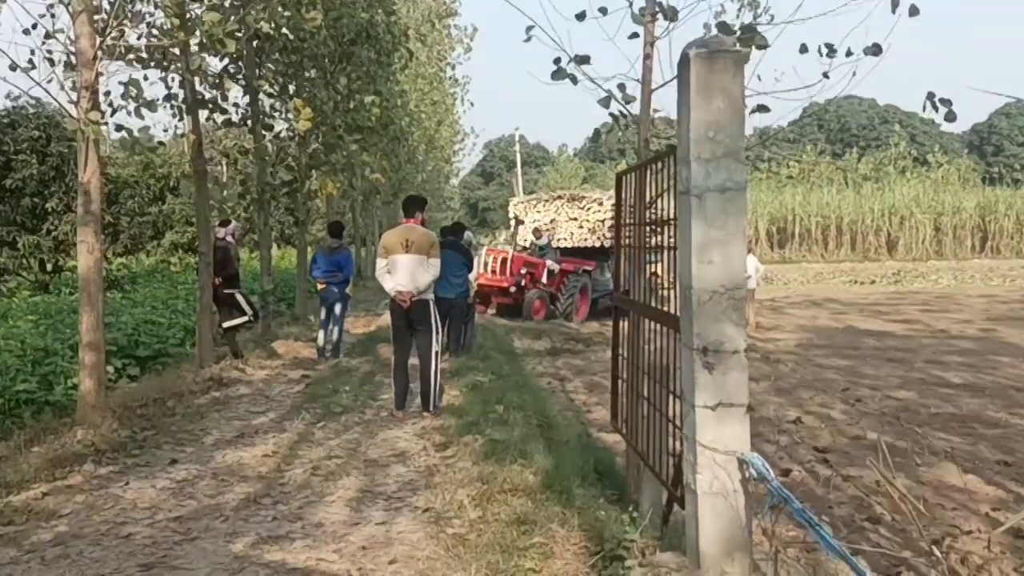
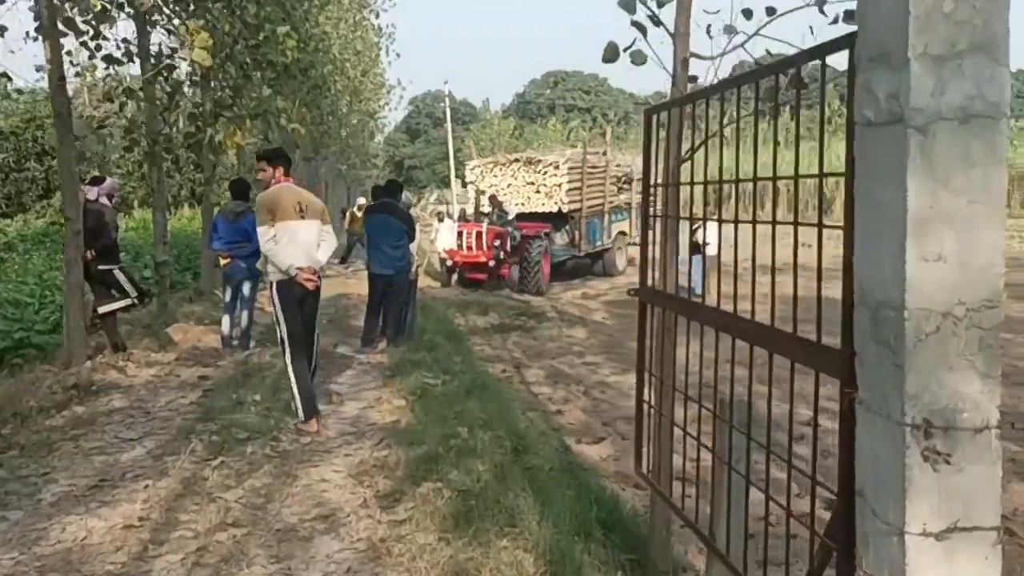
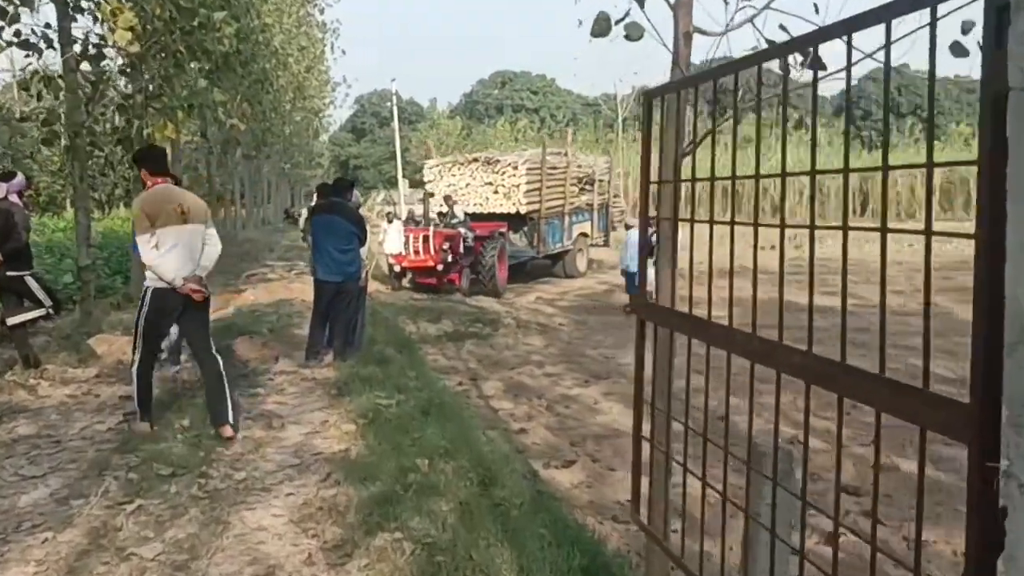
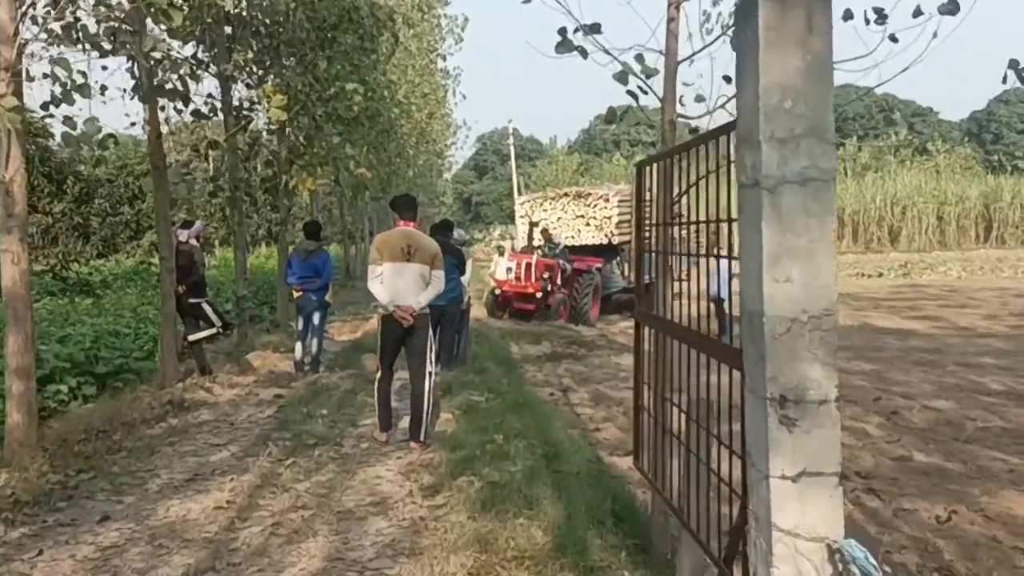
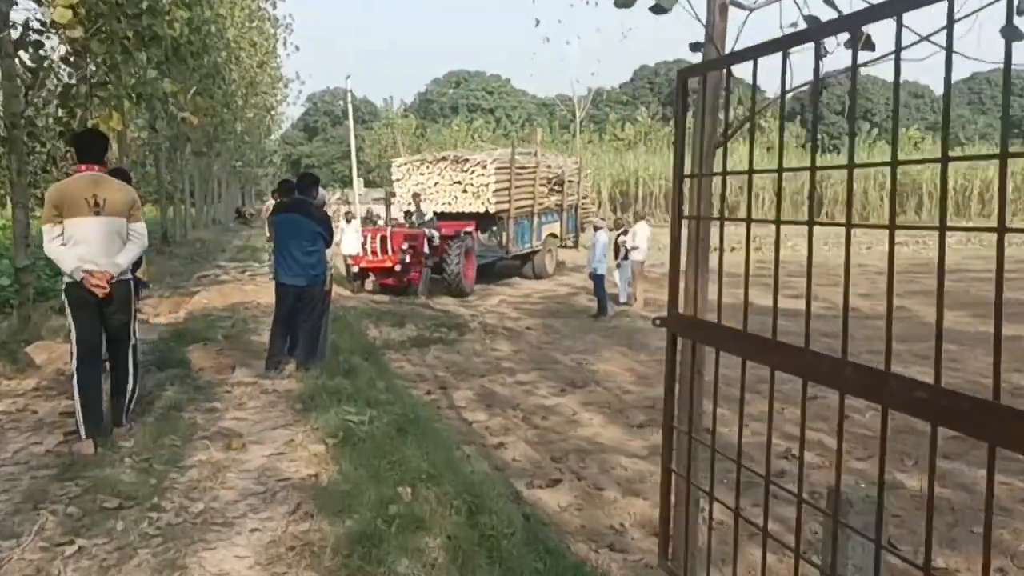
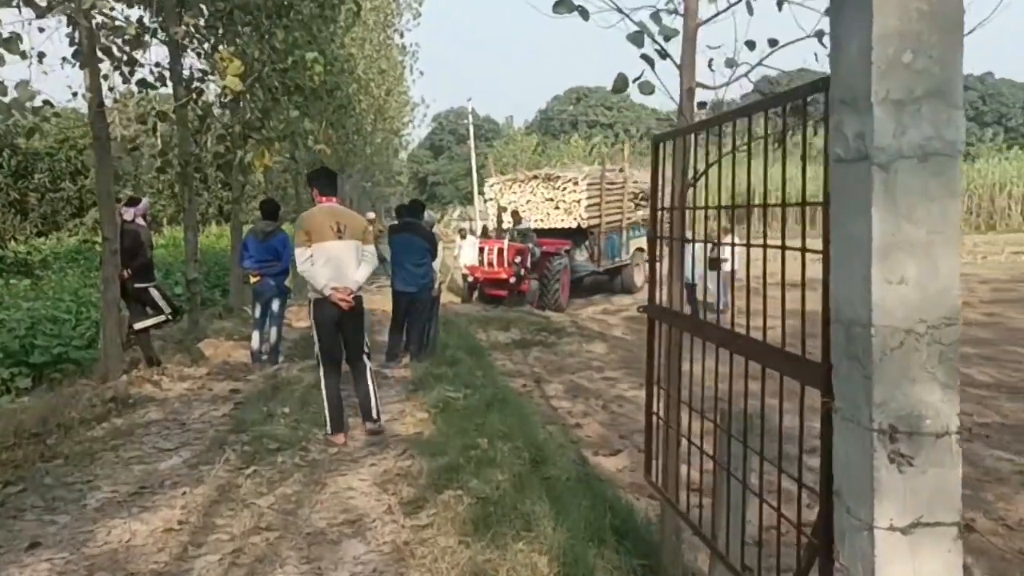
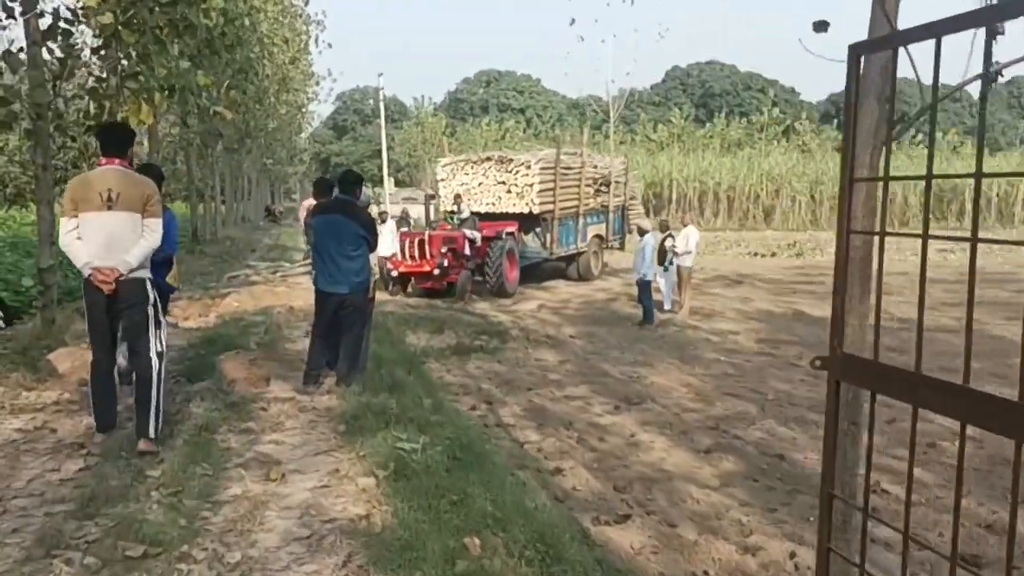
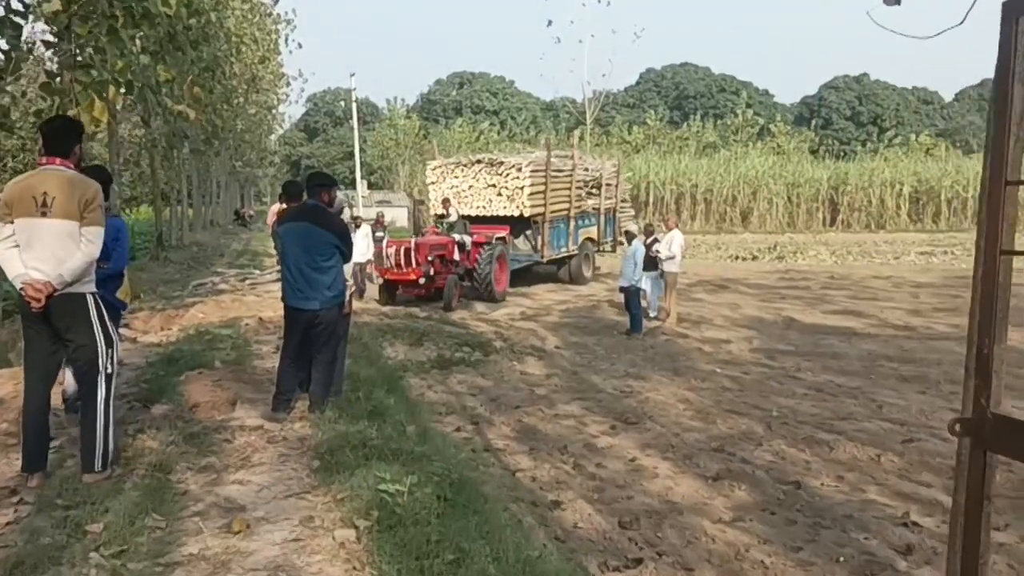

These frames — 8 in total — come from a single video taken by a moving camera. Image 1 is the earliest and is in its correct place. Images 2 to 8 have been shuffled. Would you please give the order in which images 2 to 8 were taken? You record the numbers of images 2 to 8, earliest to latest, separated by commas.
4, 6, 2, 3, 5, 7, 8
